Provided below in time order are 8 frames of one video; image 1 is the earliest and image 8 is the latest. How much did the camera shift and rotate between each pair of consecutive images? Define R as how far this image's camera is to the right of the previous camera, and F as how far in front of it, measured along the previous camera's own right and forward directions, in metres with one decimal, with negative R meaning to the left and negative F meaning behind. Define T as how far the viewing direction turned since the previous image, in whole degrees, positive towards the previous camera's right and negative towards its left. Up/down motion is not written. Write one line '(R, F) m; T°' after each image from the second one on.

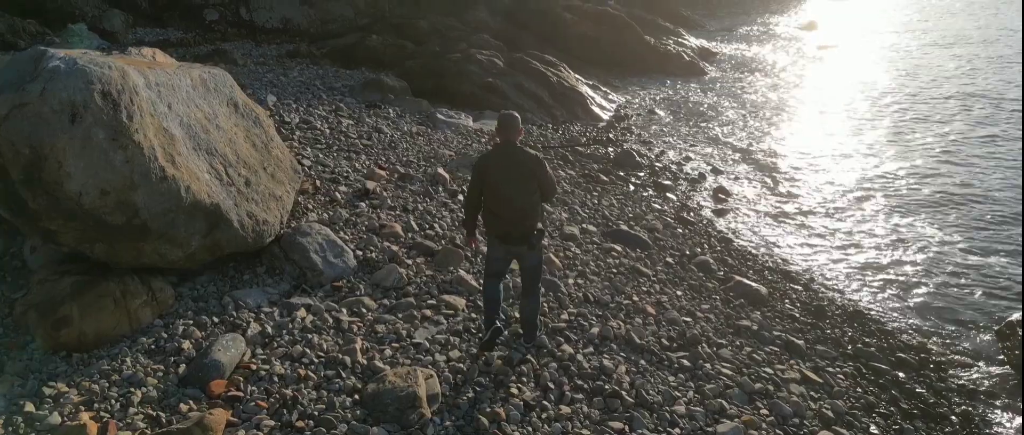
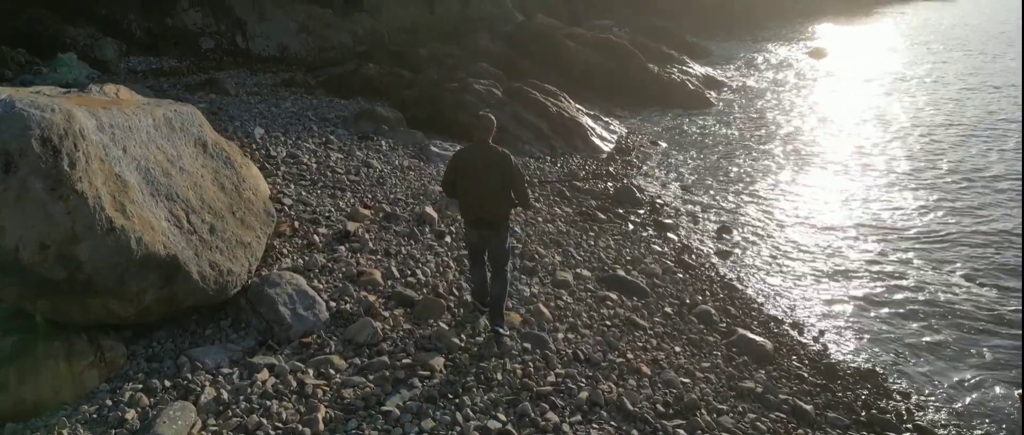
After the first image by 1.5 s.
(+0.3, +0.6) m; -1°
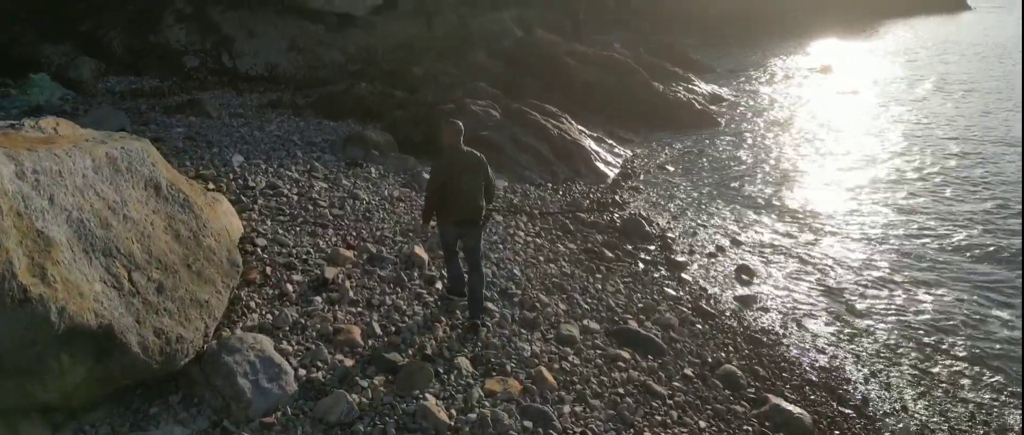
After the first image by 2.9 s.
(0.0, +1.1) m; 0°
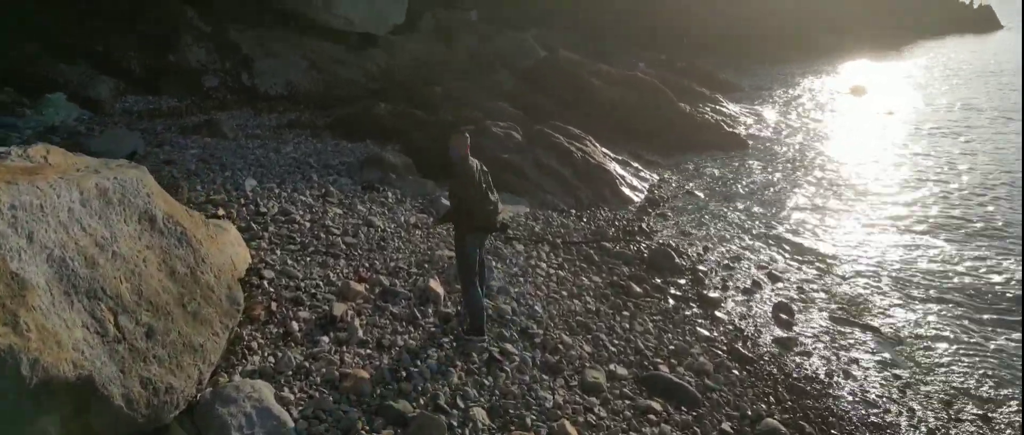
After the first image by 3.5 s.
(0.0, +0.6) m; -2°
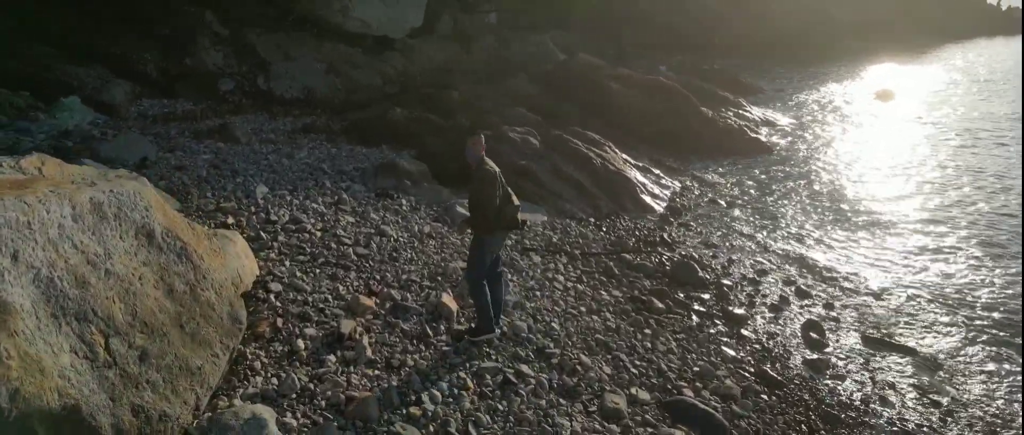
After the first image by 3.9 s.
(0.0, +0.4) m; -1°
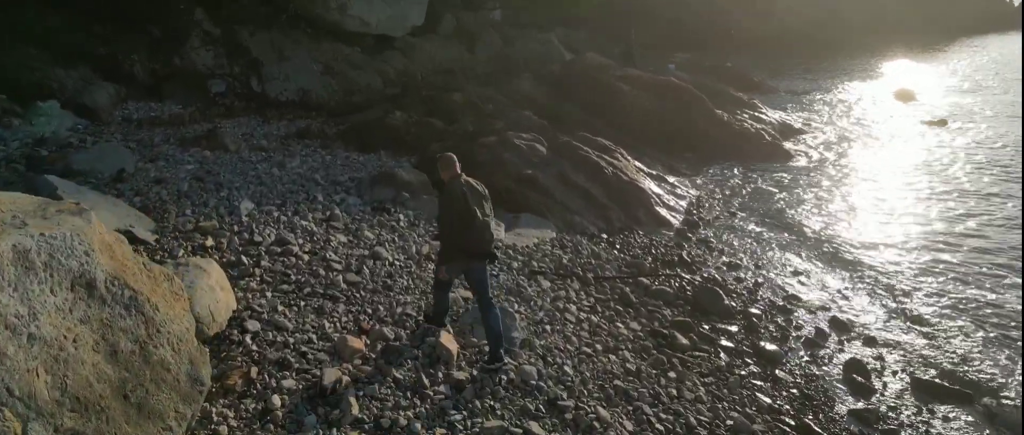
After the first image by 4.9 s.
(0.0, +1.0) m; 0°
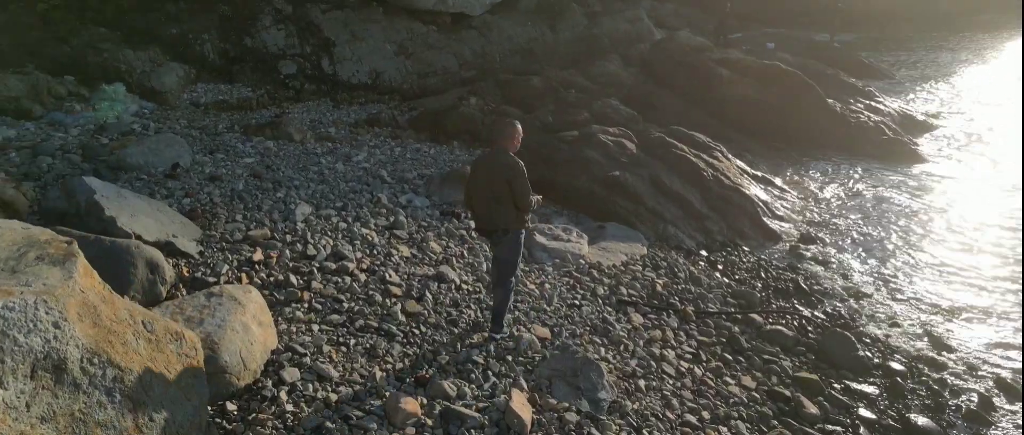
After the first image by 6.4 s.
(-0.2, +1.6) m; -6°
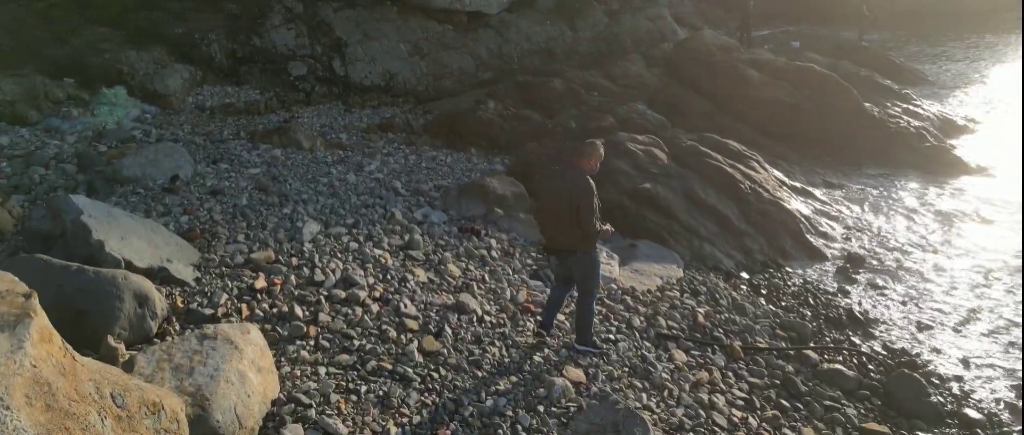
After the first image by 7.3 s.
(-0.2, +0.9) m; -1°
